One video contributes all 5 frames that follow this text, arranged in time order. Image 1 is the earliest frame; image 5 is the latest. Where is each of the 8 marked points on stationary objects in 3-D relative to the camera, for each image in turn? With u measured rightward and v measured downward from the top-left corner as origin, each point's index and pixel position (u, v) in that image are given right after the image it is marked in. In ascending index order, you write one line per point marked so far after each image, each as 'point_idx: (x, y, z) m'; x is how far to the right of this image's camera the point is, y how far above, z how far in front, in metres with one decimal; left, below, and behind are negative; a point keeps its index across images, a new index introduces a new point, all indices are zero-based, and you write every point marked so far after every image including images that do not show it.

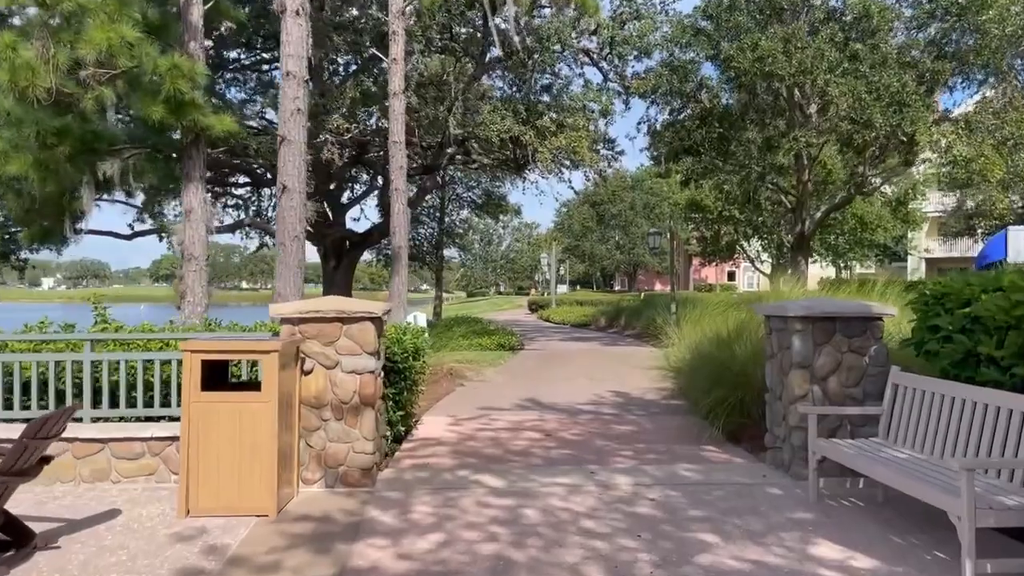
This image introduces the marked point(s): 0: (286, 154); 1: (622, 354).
0: (-2.4, +1.4, +9.3) m
1: (+2.4, -1.4, +18.6) m
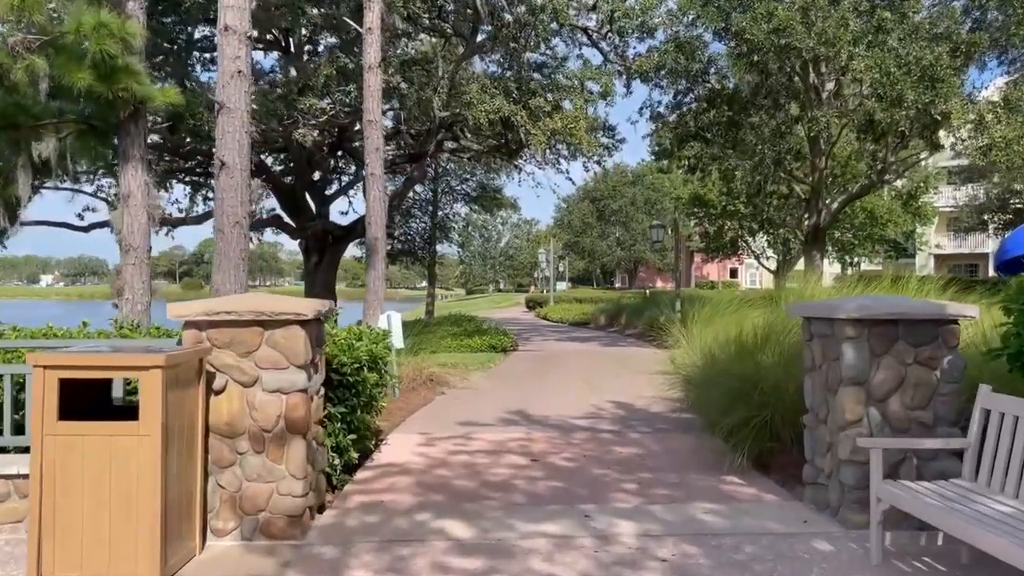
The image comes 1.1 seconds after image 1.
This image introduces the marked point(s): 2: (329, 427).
0: (-2.6, +1.5, +7.8) m
1: (+2.2, -1.3, +17.2) m
2: (-1.3, -1.0, +6.0) m
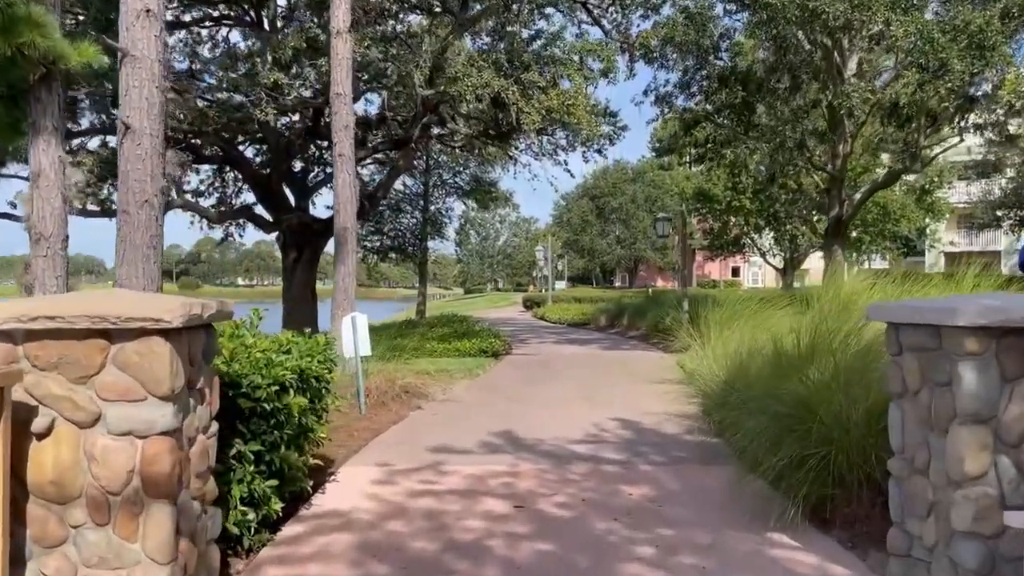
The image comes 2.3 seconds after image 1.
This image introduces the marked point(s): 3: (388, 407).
0: (-2.7, +1.5, +6.2) m
1: (+2.1, -1.3, +15.6) m
2: (-1.4, -0.9, +4.4) m
3: (-1.3, -1.3, +9.4) m
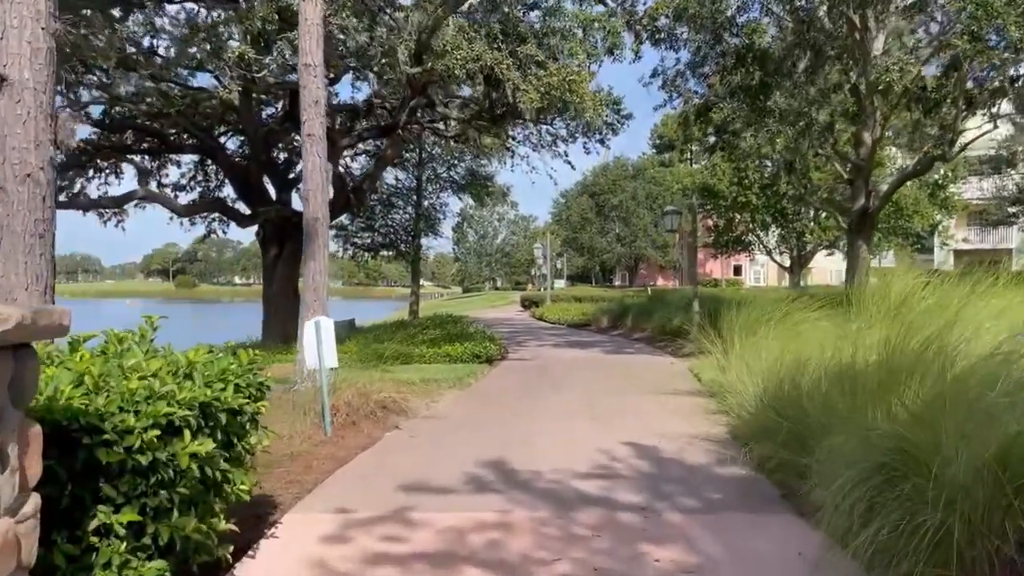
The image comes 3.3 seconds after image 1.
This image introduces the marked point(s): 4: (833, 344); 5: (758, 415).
0: (-2.8, +1.5, +4.8) m
1: (+2.0, -1.3, +14.2) m
2: (-1.5, -0.9, +3.0) m
3: (-1.4, -1.3, +8.0) m
4: (+2.6, -0.4, +7.0) m
5: (+1.8, -0.9, +6.3) m
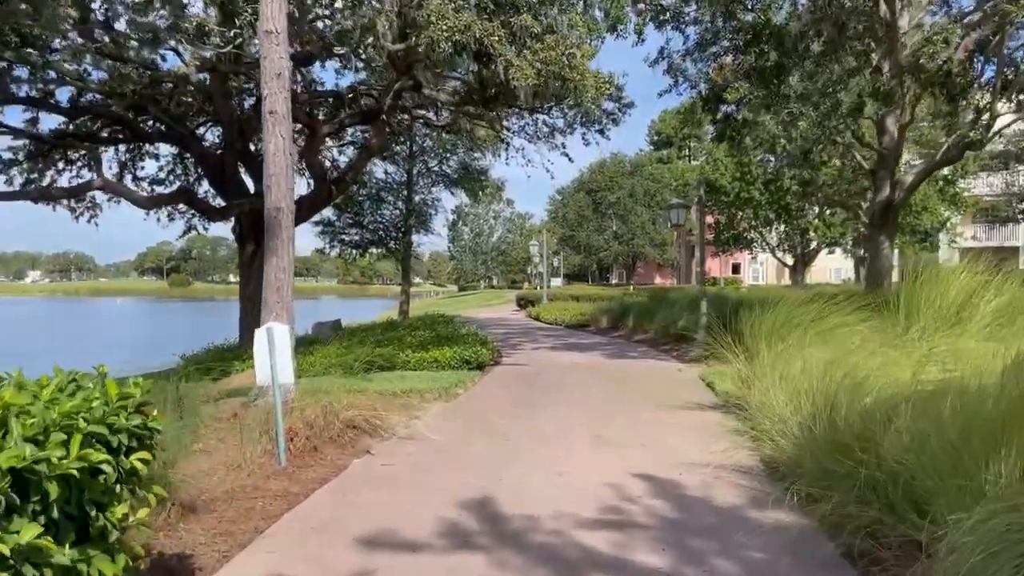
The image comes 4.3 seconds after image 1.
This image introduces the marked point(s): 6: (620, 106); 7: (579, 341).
0: (-2.8, +1.5, +3.5) m
1: (+1.9, -1.3, +12.9) m
2: (-1.5, -1.0, +1.8) m
3: (-1.5, -1.3, +6.8) m
4: (+2.5, -0.4, +5.8) m
5: (+1.7, -0.9, +5.1) m
6: (+2.4, +4.0, +19.3) m
7: (+1.5, -1.2, +19.9) m
